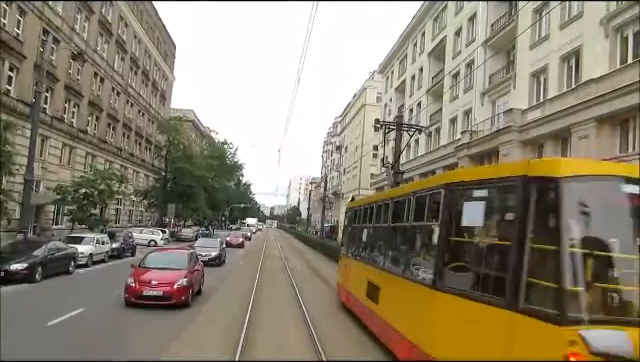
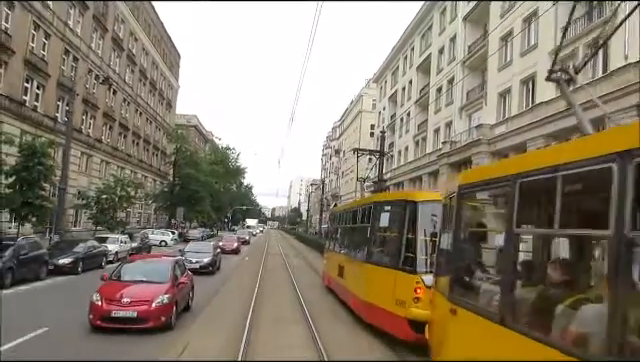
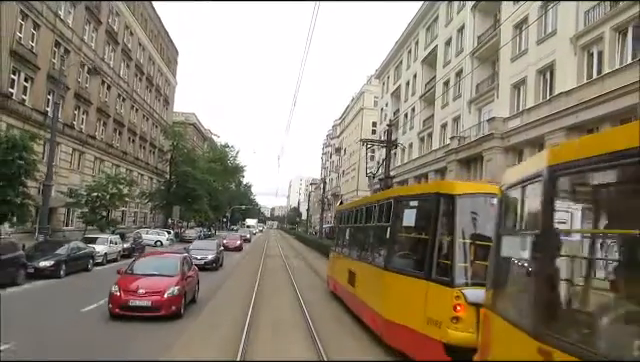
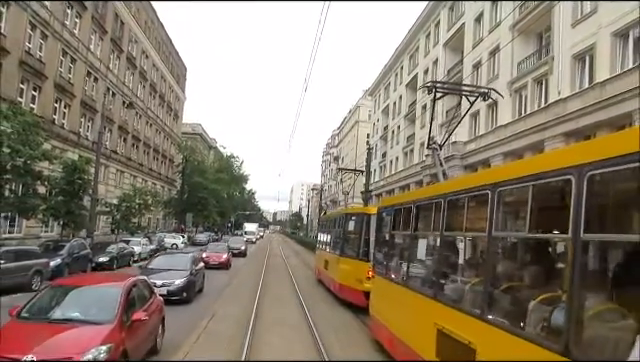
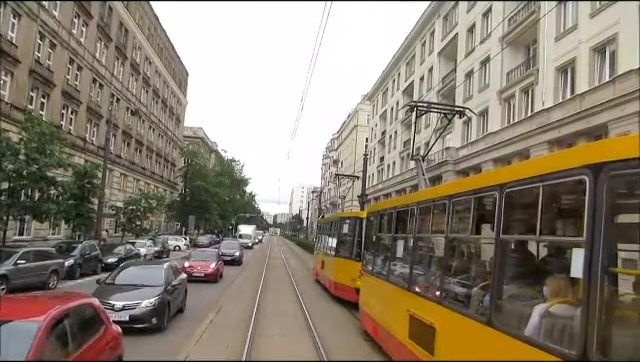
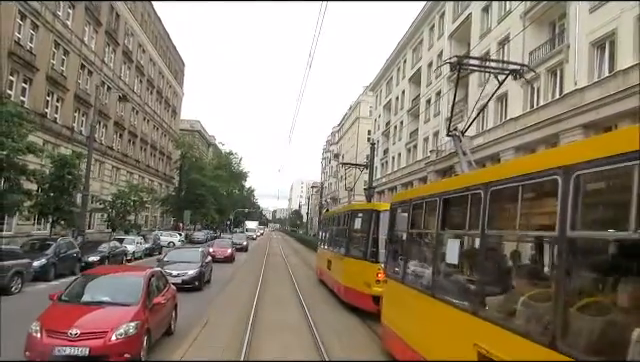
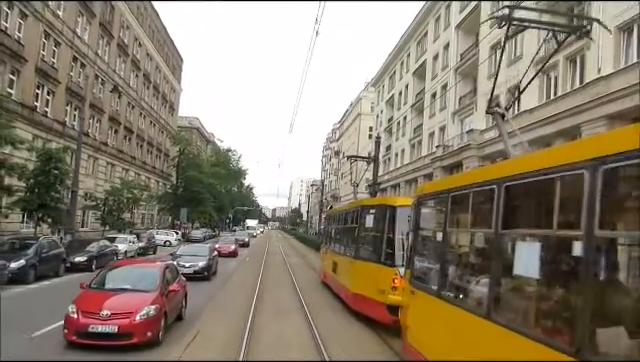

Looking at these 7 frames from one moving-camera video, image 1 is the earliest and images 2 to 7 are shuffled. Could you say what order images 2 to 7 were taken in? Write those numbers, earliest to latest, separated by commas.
3, 2, 7, 6, 4, 5
